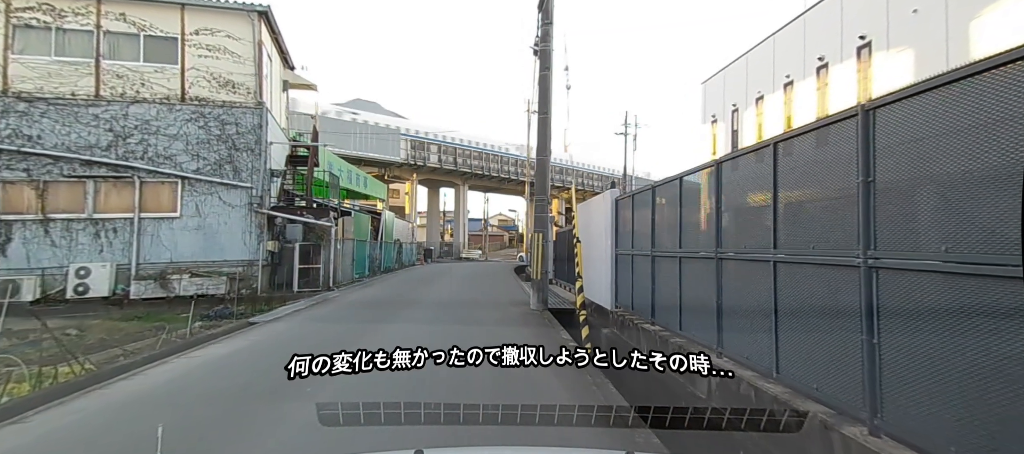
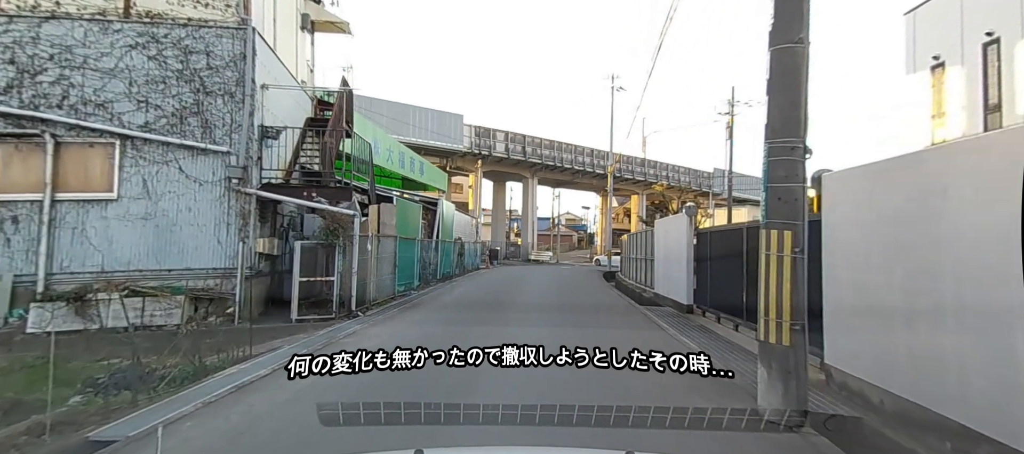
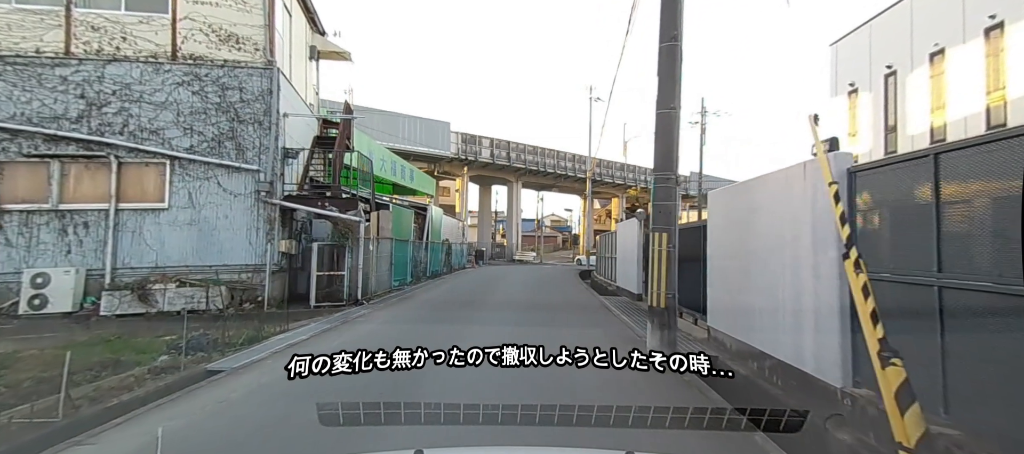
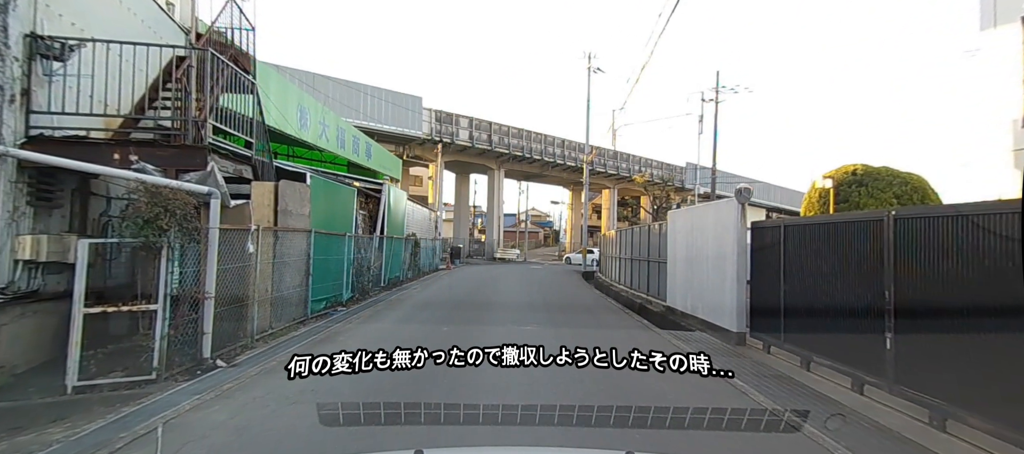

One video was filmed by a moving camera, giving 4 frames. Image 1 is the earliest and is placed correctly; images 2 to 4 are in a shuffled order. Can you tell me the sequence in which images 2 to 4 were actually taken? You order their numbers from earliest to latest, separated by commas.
3, 2, 4
